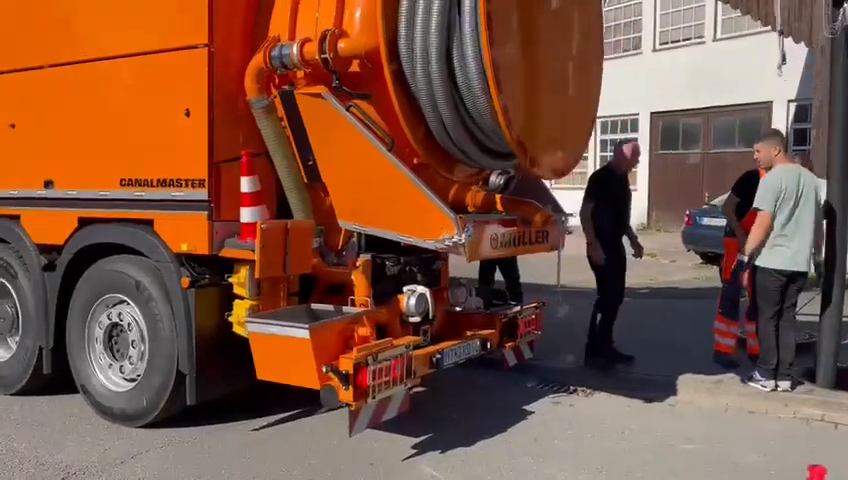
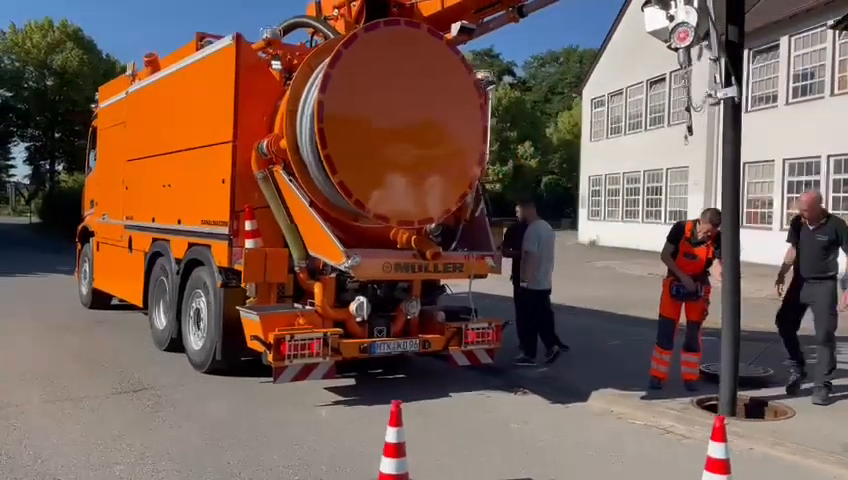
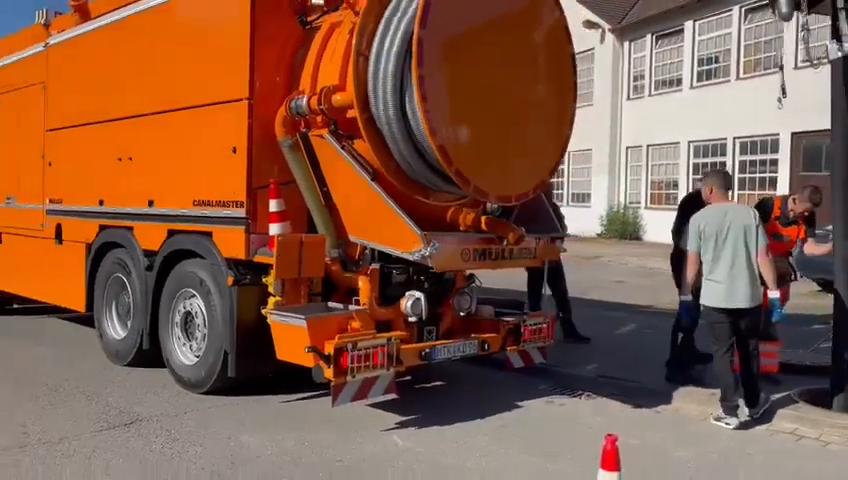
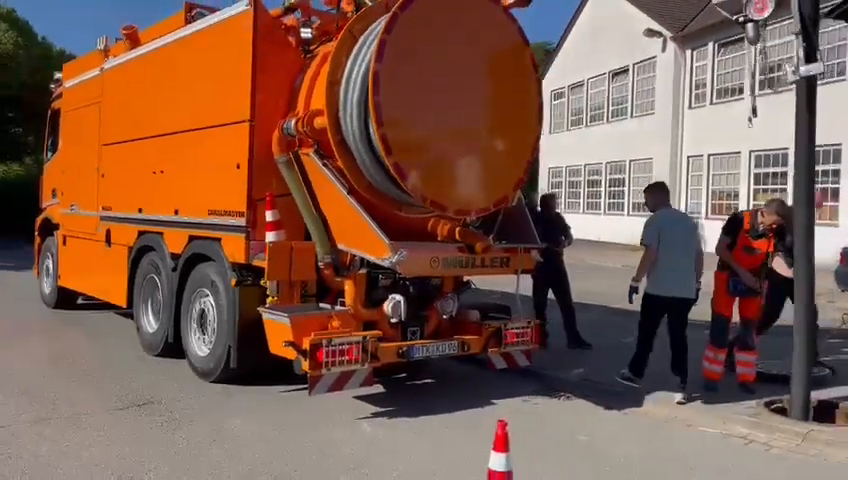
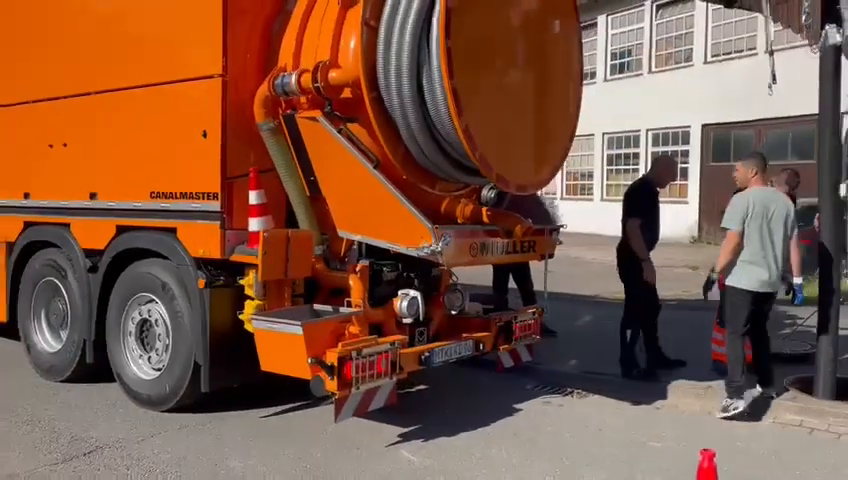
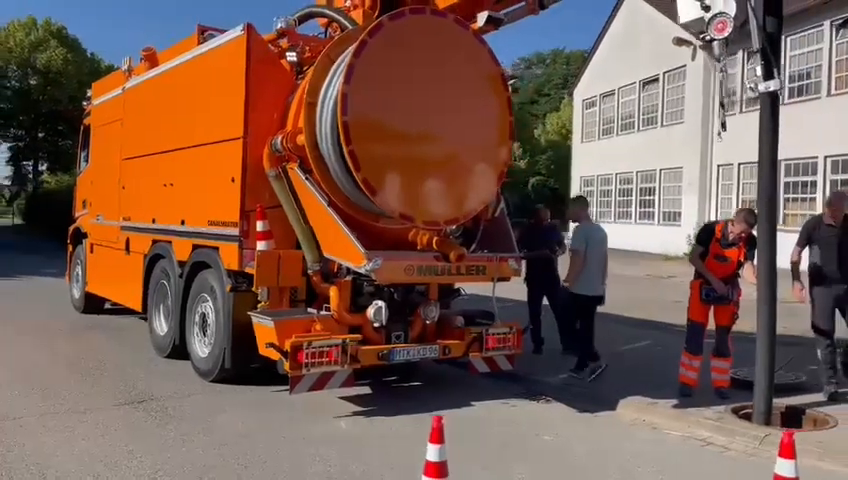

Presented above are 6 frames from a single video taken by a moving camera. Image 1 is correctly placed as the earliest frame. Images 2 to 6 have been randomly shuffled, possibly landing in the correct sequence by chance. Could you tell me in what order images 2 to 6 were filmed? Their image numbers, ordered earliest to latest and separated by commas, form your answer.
5, 3, 4, 6, 2
